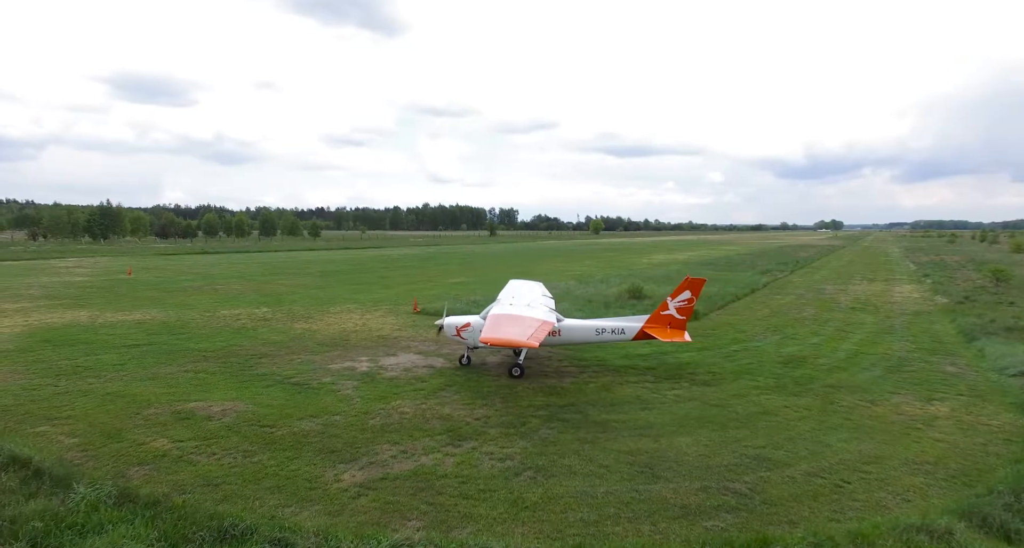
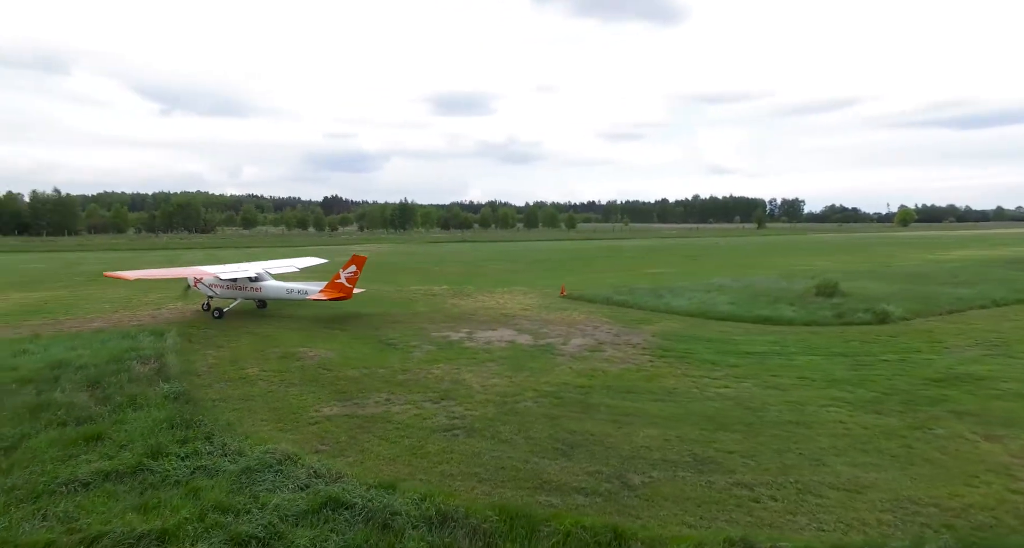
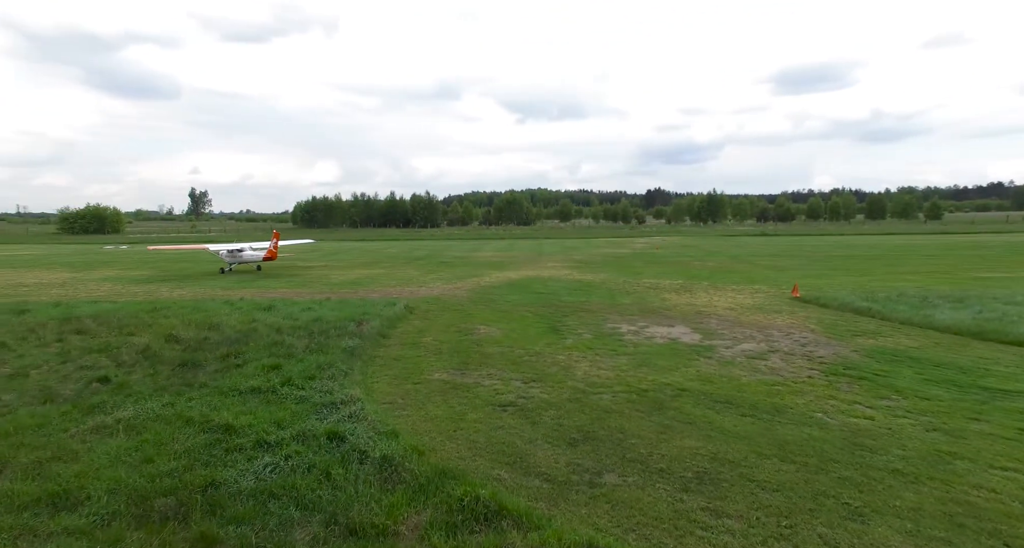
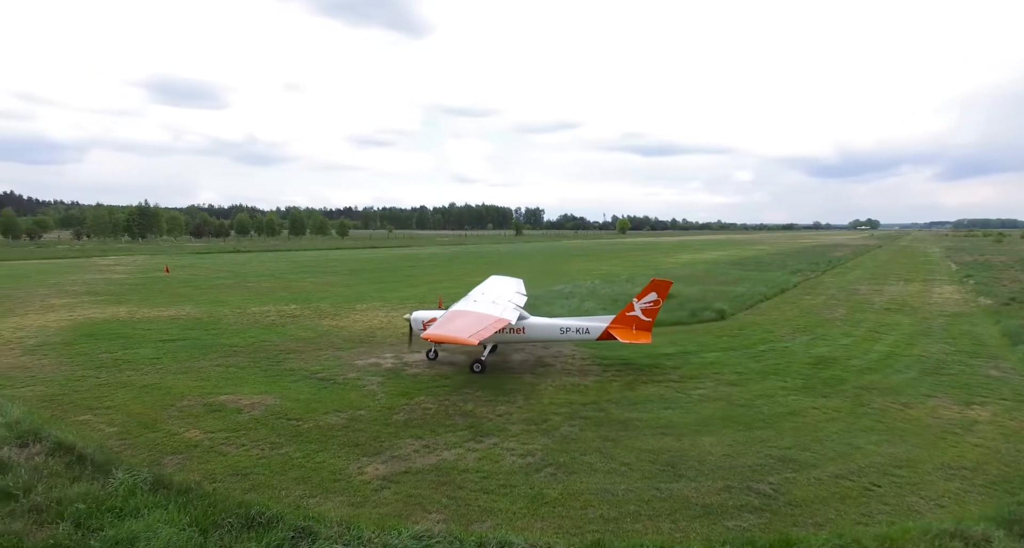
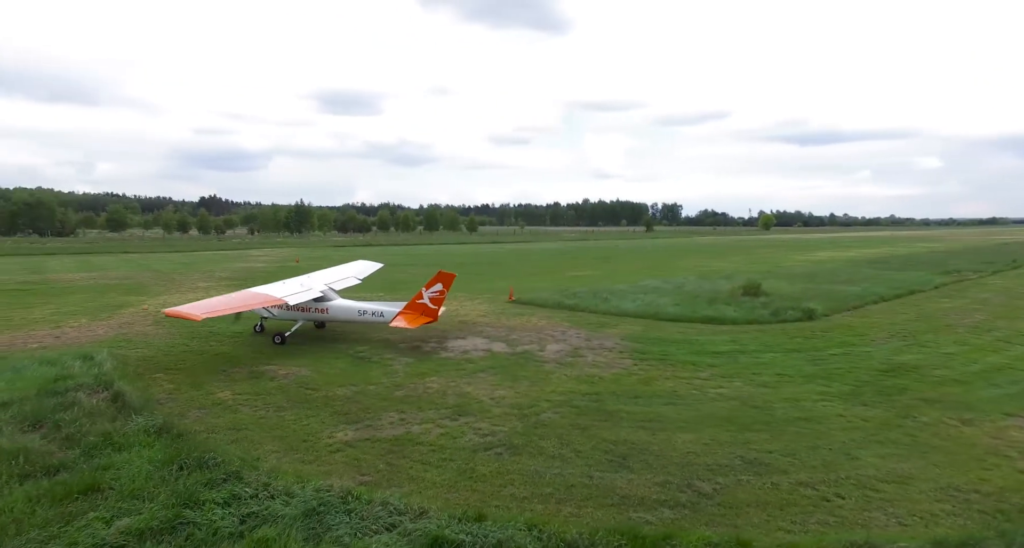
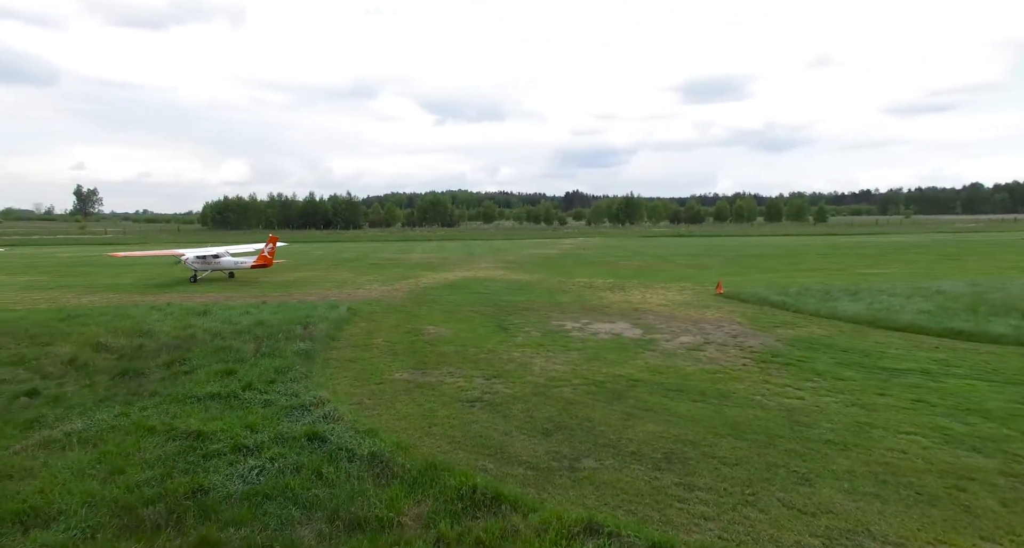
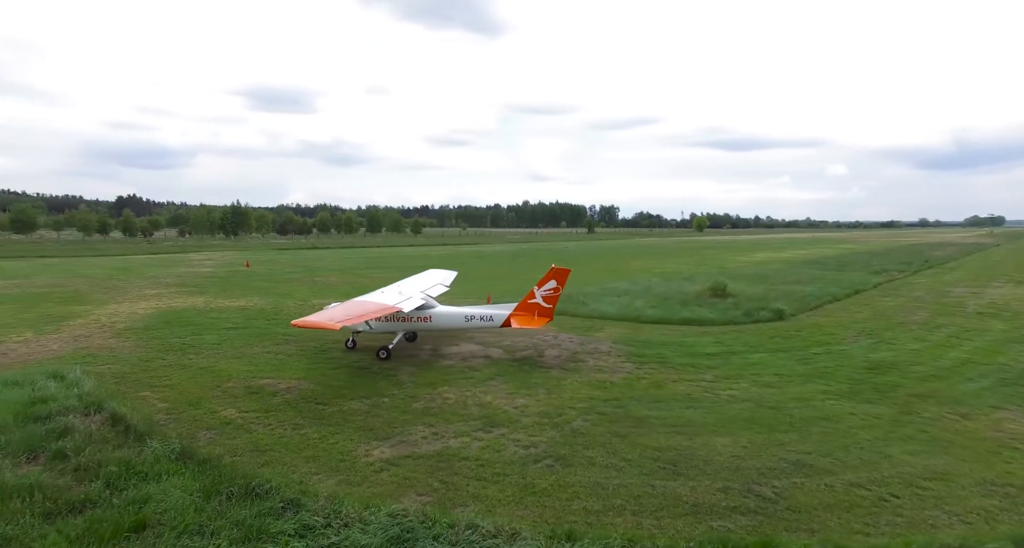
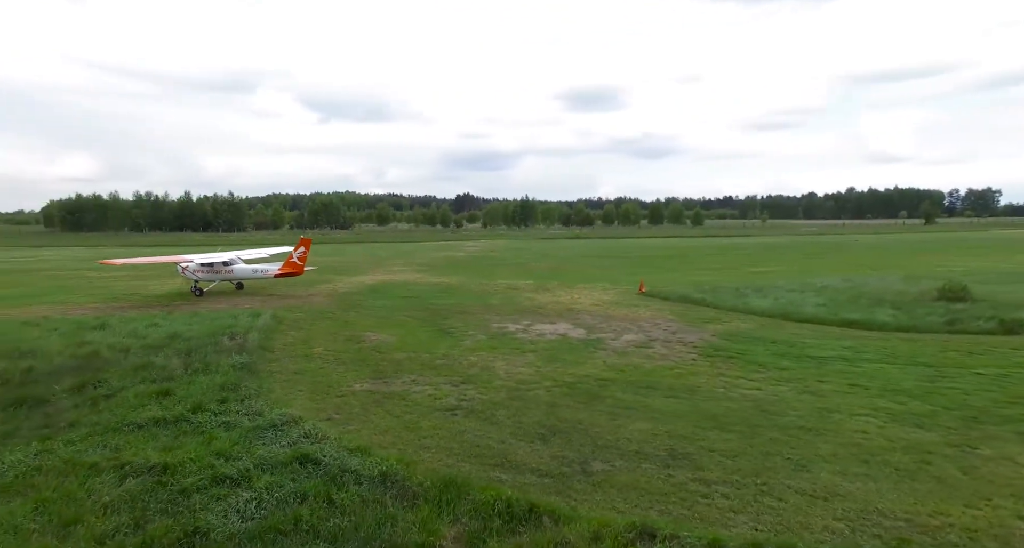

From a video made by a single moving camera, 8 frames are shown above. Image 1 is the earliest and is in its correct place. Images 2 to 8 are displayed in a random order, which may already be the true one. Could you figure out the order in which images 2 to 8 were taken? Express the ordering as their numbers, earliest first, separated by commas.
4, 7, 5, 2, 8, 6, 3
